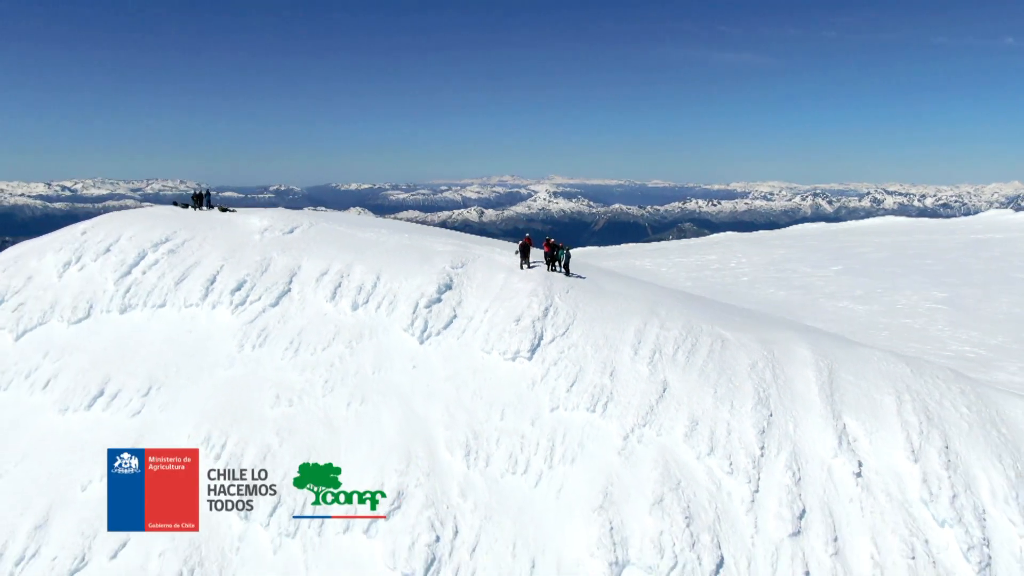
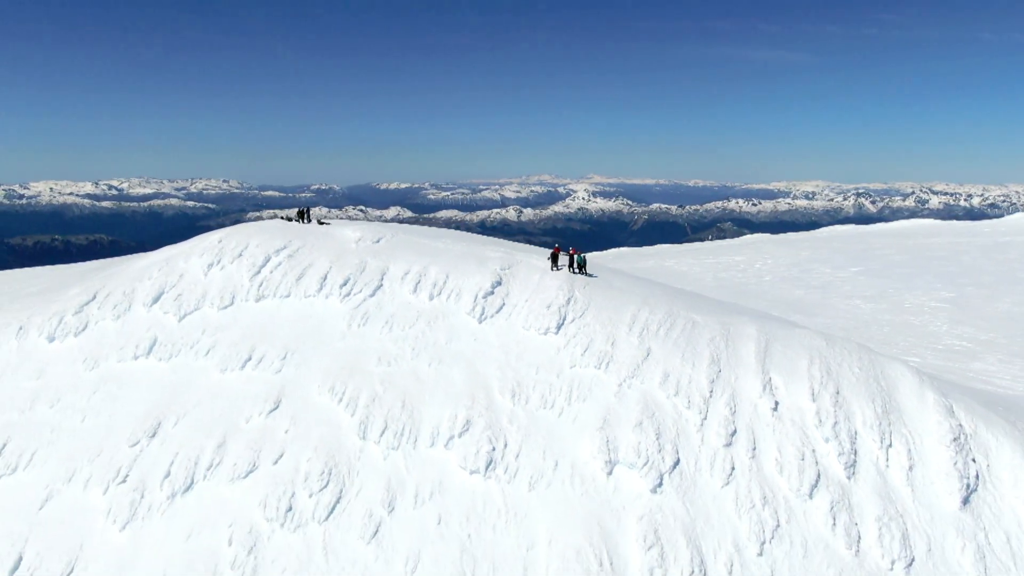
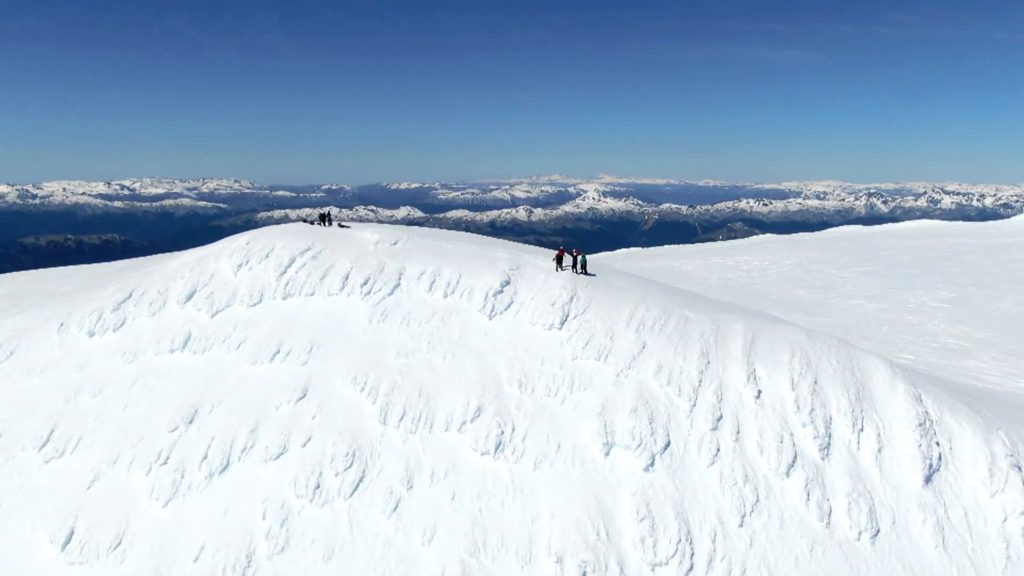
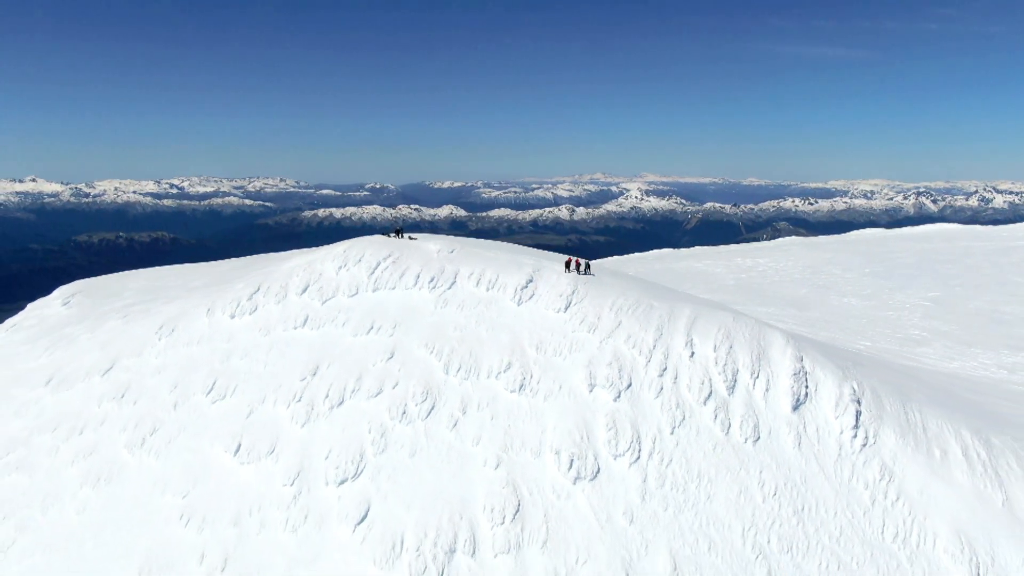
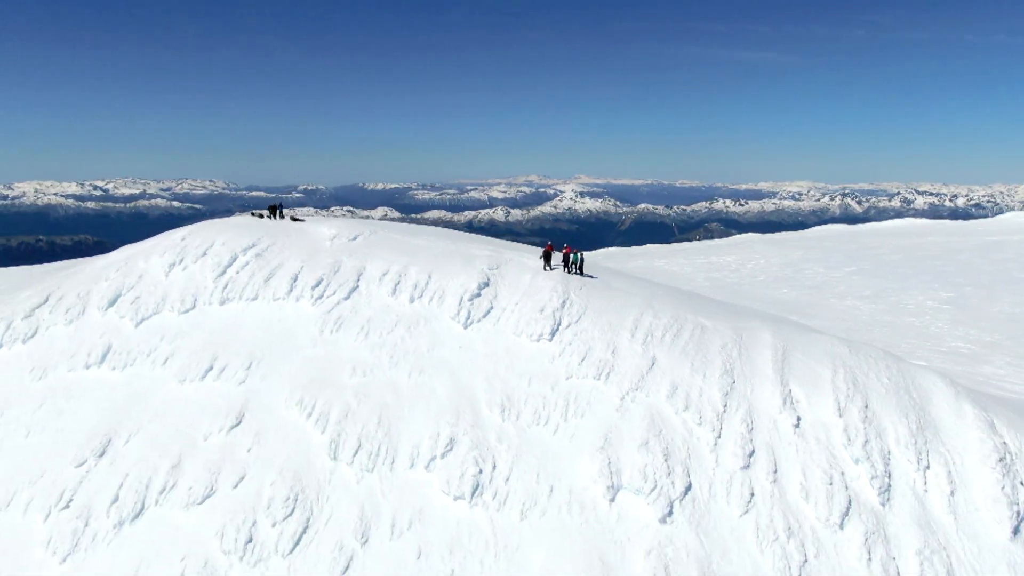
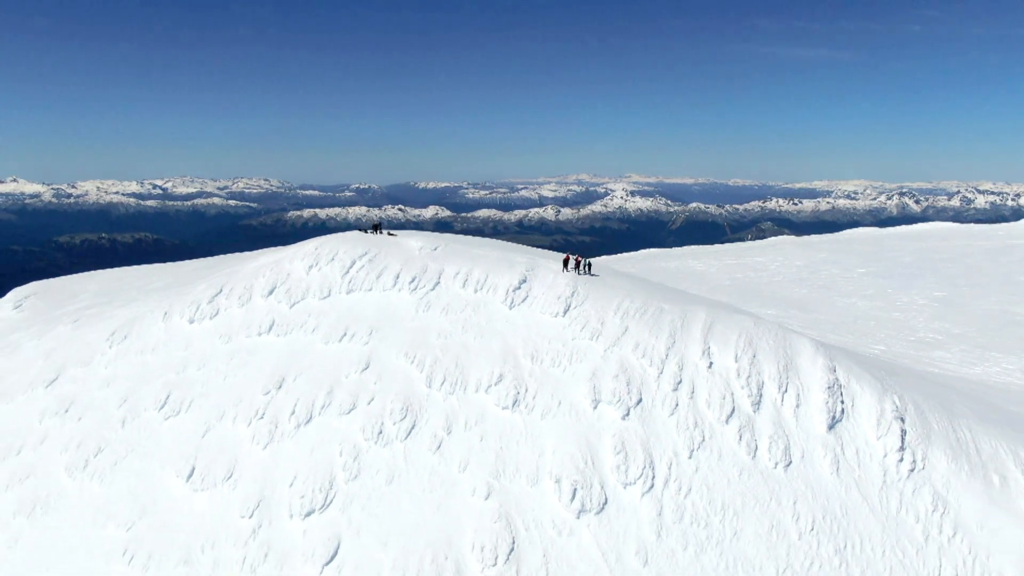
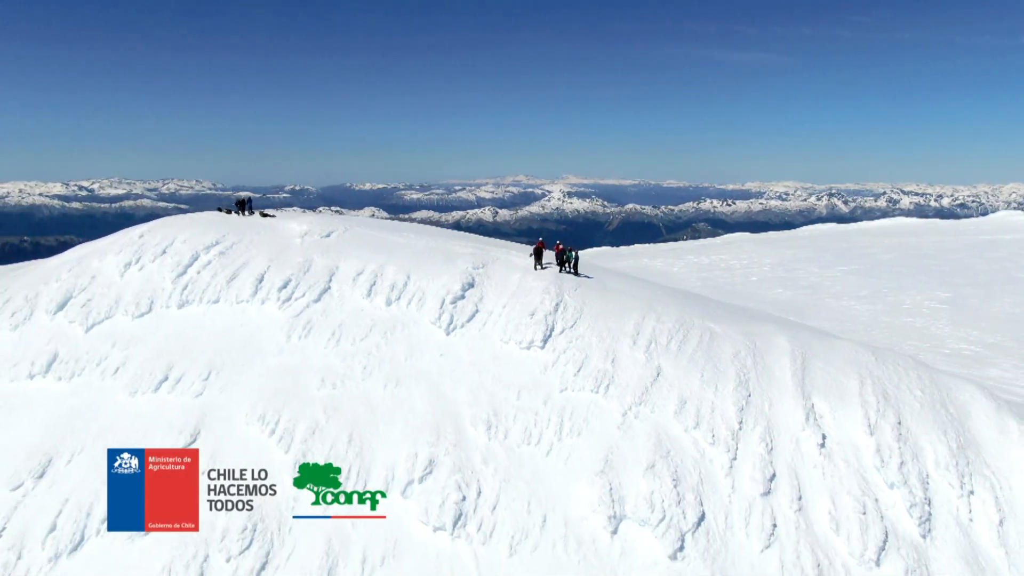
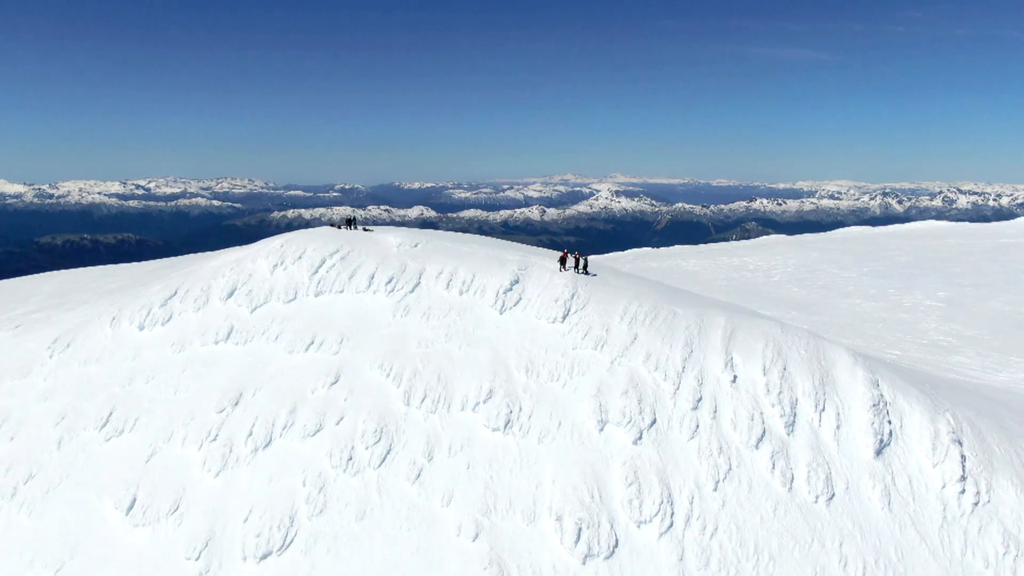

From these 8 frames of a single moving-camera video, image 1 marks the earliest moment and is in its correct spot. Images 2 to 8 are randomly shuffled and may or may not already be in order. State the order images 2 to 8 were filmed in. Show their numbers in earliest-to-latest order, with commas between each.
7, 5, 2, 3, 8, 6, 4
